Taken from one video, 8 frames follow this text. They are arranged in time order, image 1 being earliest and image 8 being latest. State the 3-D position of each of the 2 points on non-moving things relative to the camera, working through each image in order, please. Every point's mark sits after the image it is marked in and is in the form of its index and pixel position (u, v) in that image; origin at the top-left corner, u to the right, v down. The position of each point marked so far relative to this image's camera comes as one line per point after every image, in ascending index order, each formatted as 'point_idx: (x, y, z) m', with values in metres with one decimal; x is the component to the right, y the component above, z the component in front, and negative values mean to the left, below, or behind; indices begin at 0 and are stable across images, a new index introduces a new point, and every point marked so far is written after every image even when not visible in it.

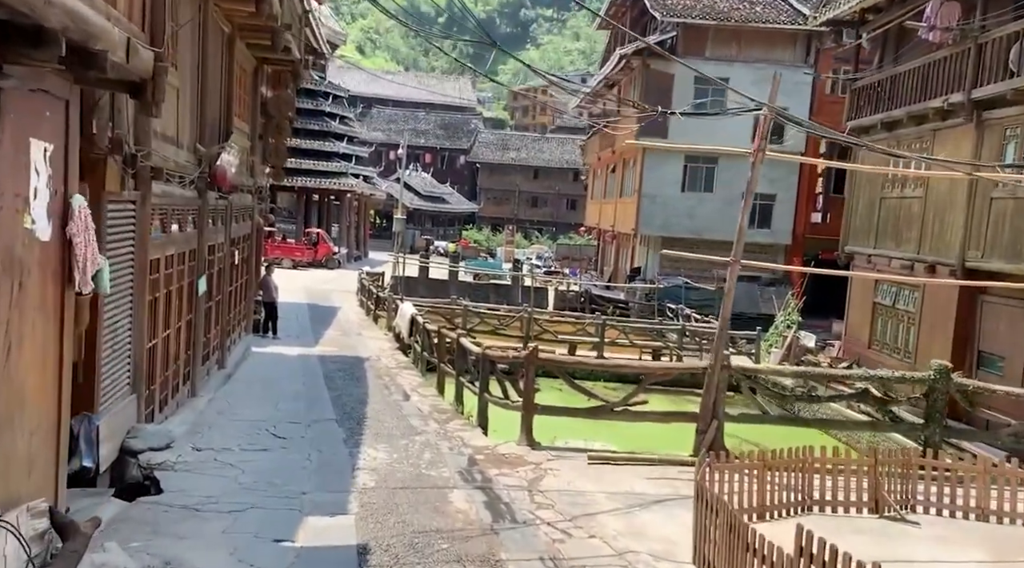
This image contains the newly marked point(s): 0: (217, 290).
0: (-3.9, -0.1, +13.7) m
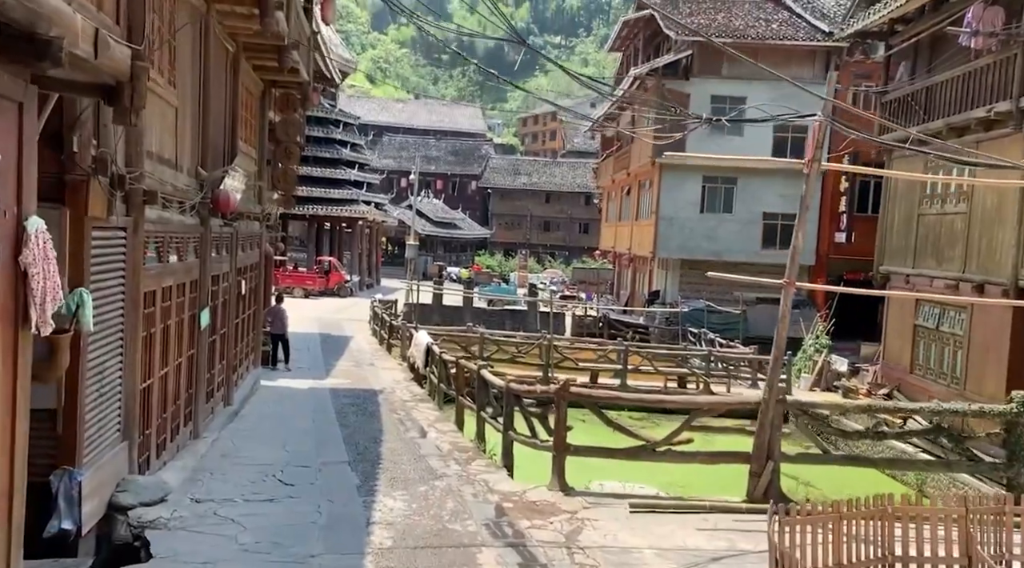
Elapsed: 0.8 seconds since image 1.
0: (-3.7, -0.5, +13.0) m
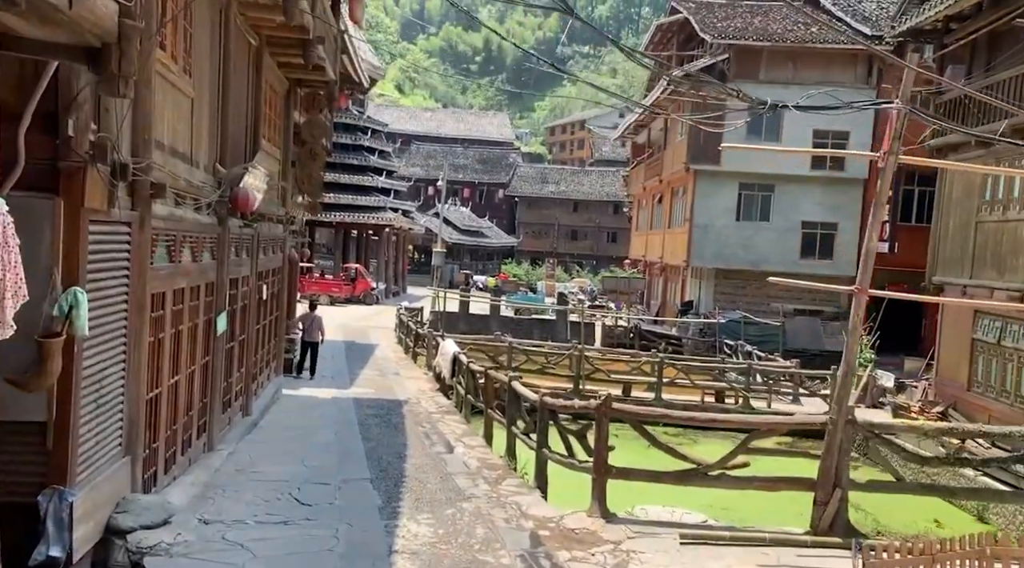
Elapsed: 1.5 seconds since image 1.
0: (-3.3, -0.6, +12.4) m
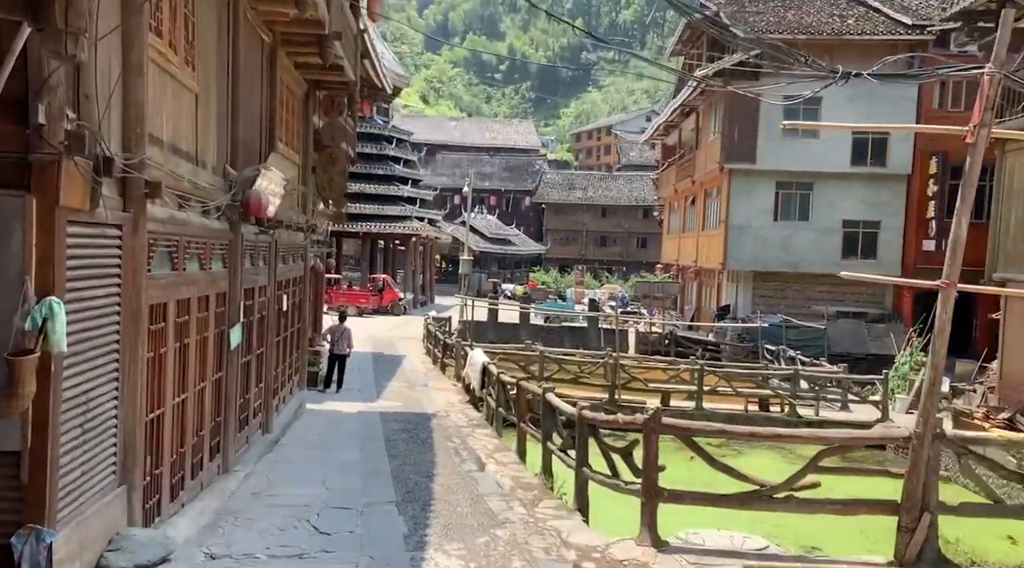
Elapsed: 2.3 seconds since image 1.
0: (-2.9, -0.7, +11.7) m
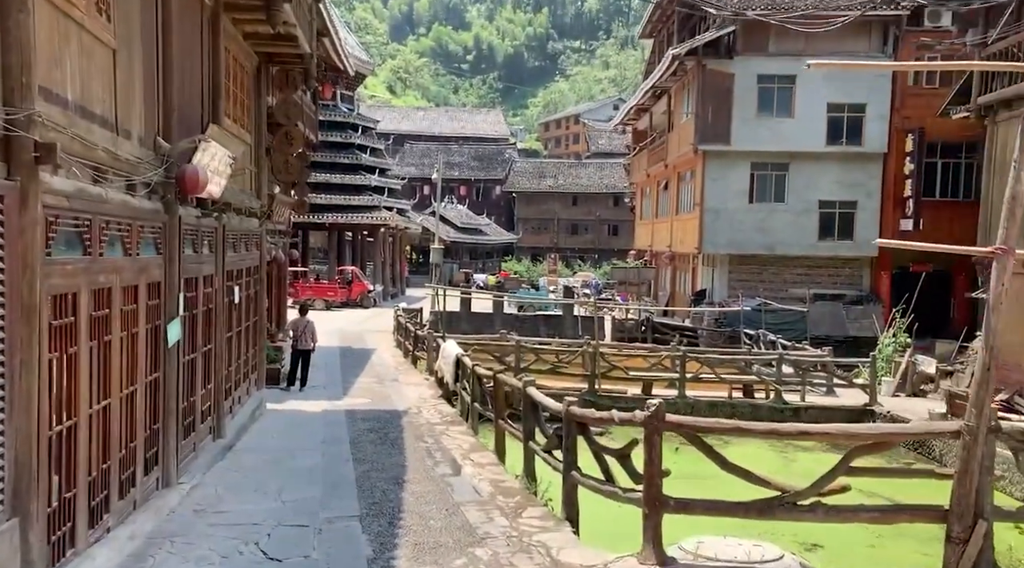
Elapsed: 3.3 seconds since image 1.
0: (-3.1, -0.6, +10.6) m
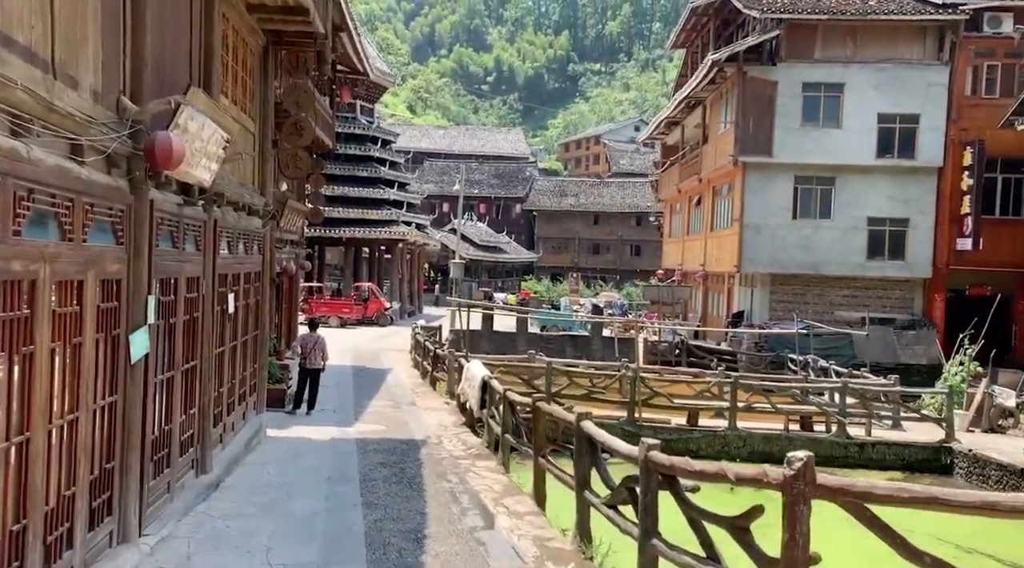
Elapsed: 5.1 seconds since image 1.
0: (-2.8, -0.6, +8.8) m
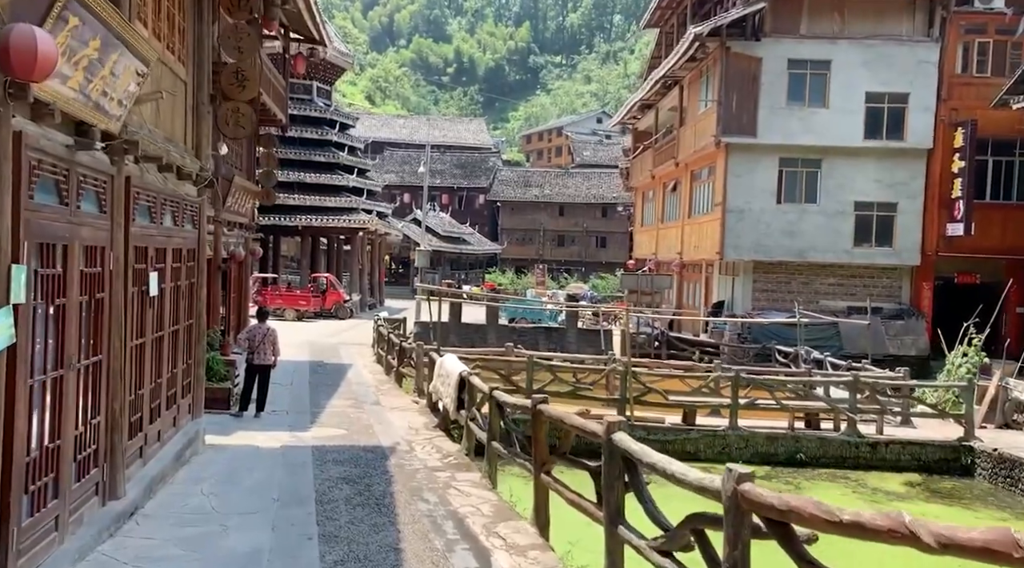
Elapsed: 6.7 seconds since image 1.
0: (-2.8, -0.4, +6.8) m
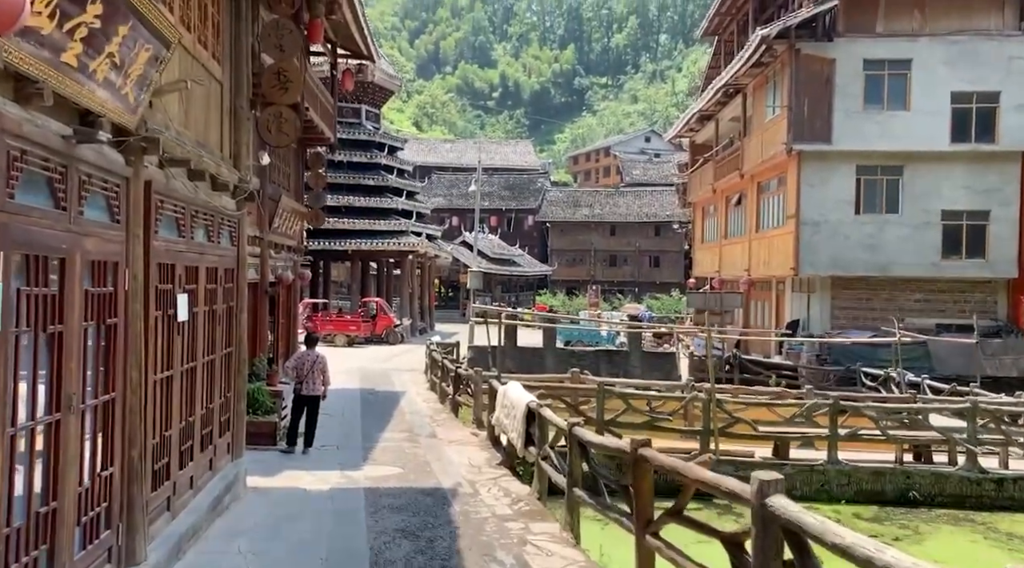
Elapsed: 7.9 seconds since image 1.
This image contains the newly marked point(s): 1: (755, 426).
0: (-2.2, -0.6, +5.6) m
1: (+3.2, -1.9, +13.6) m
